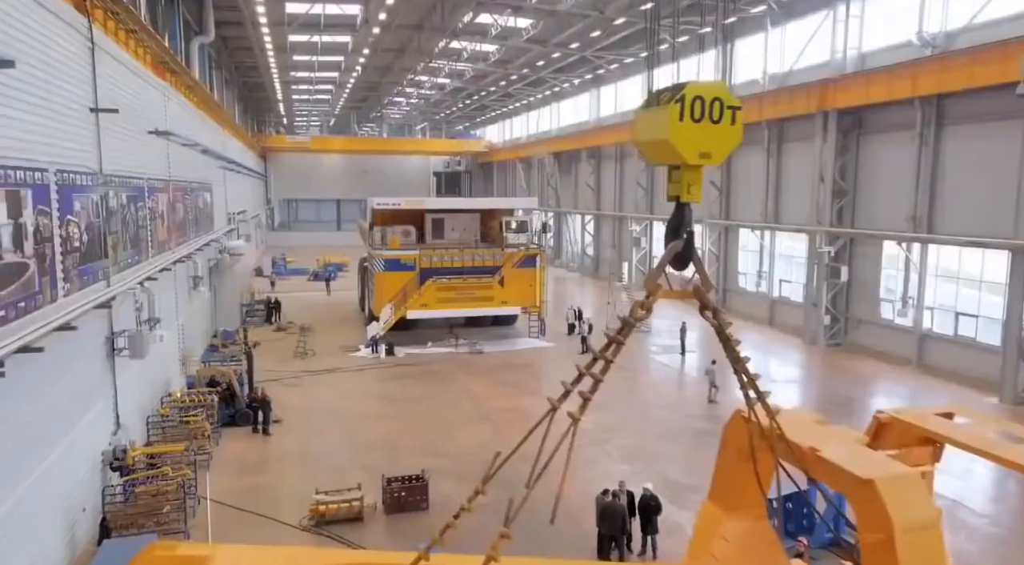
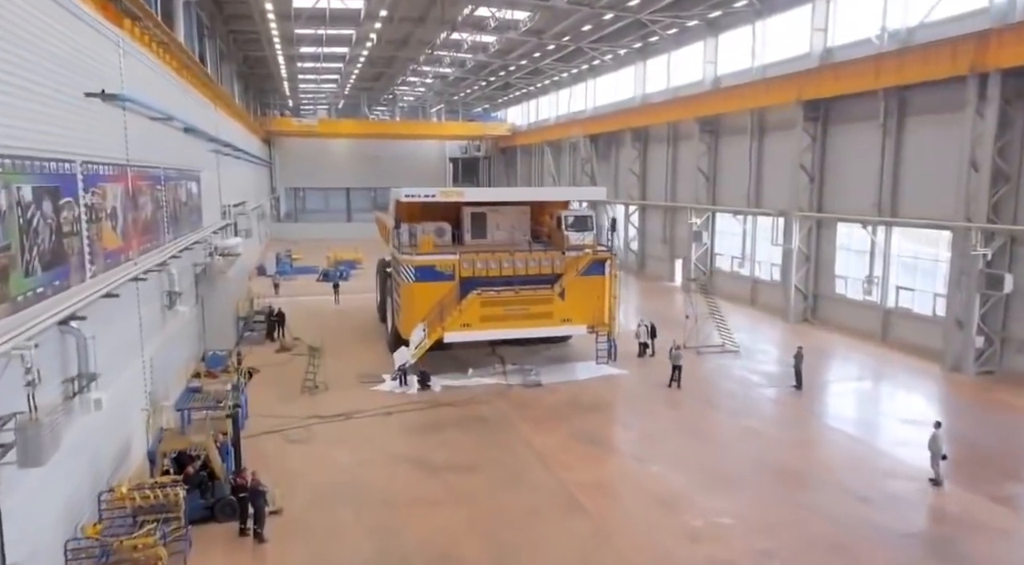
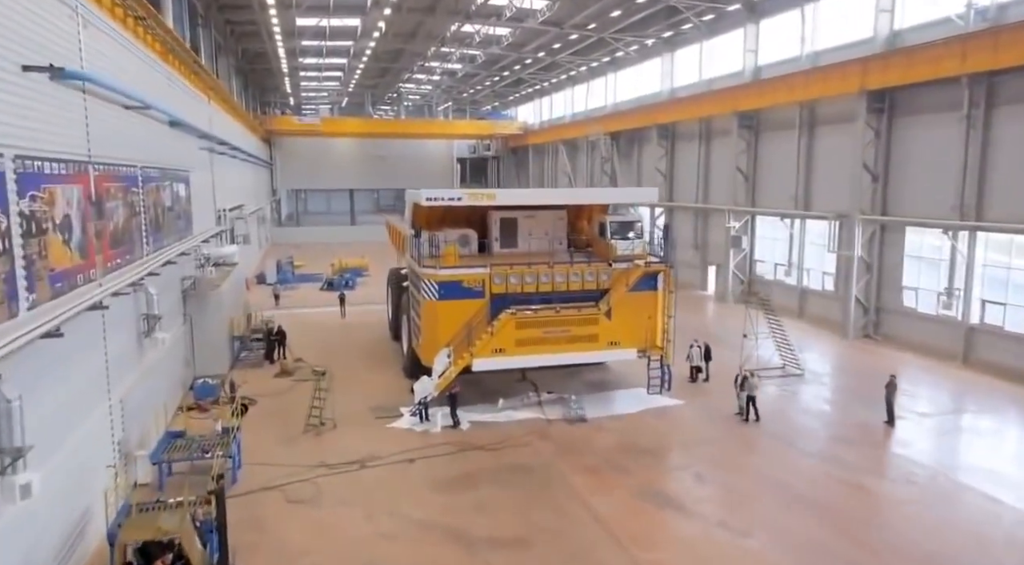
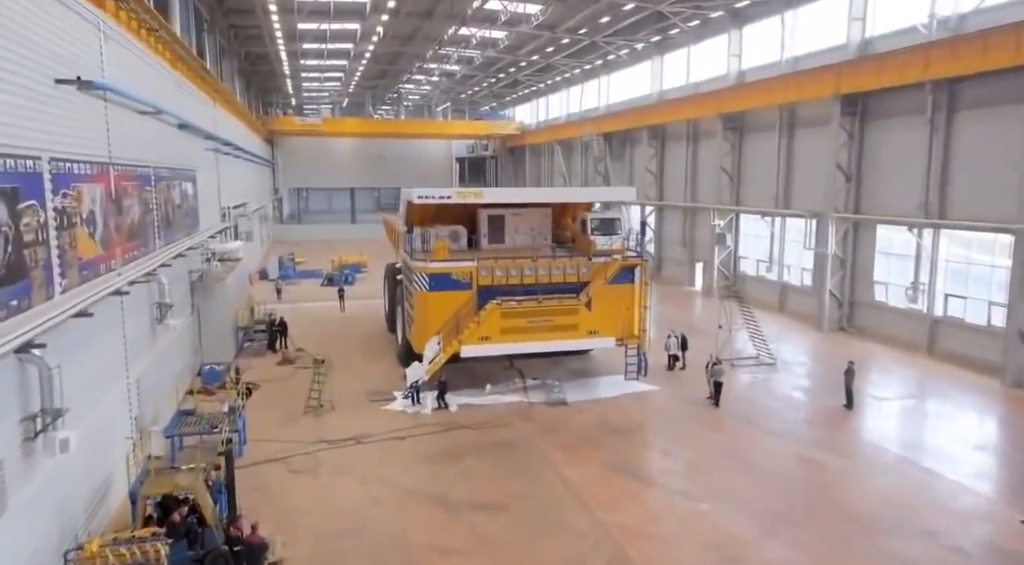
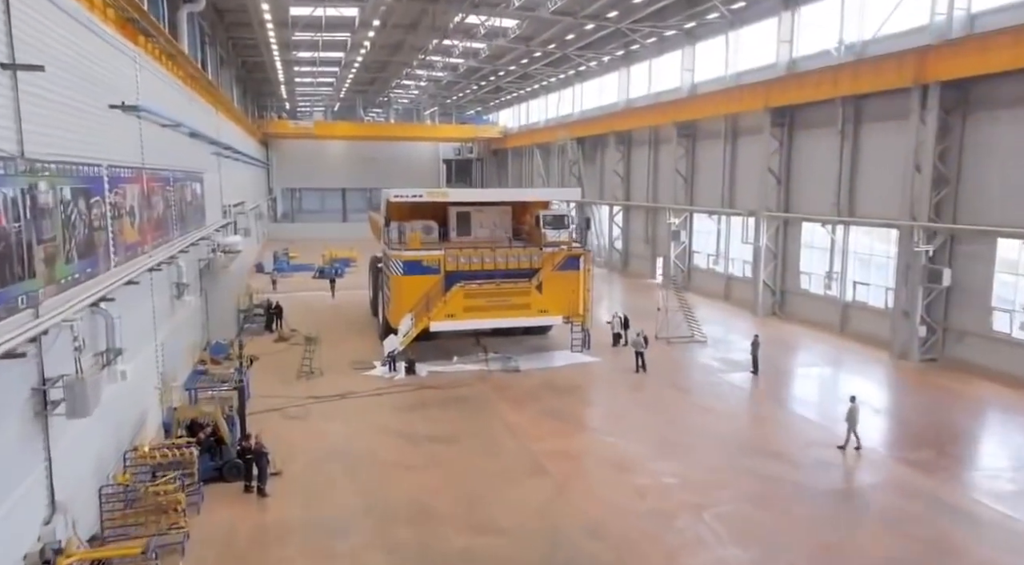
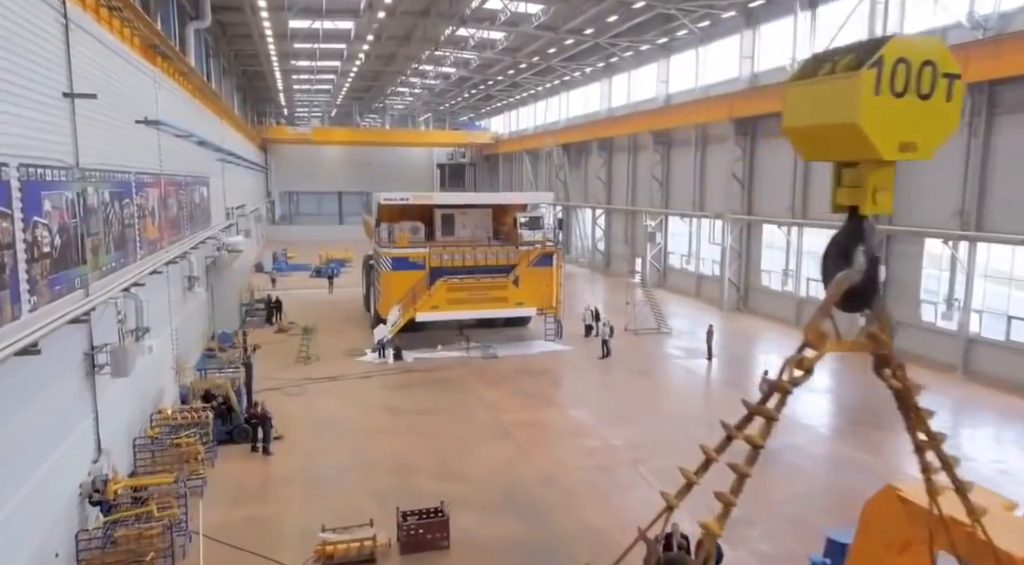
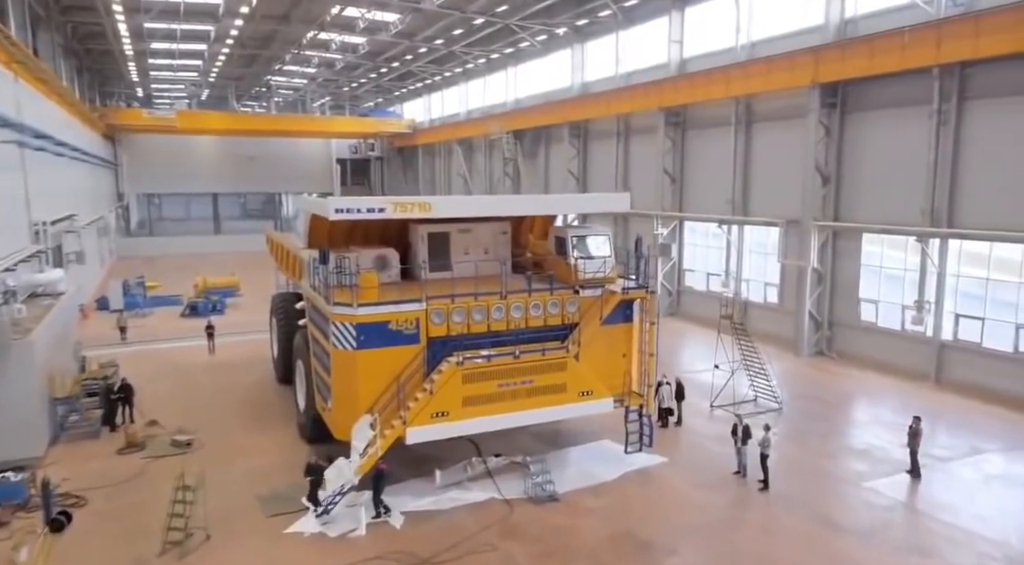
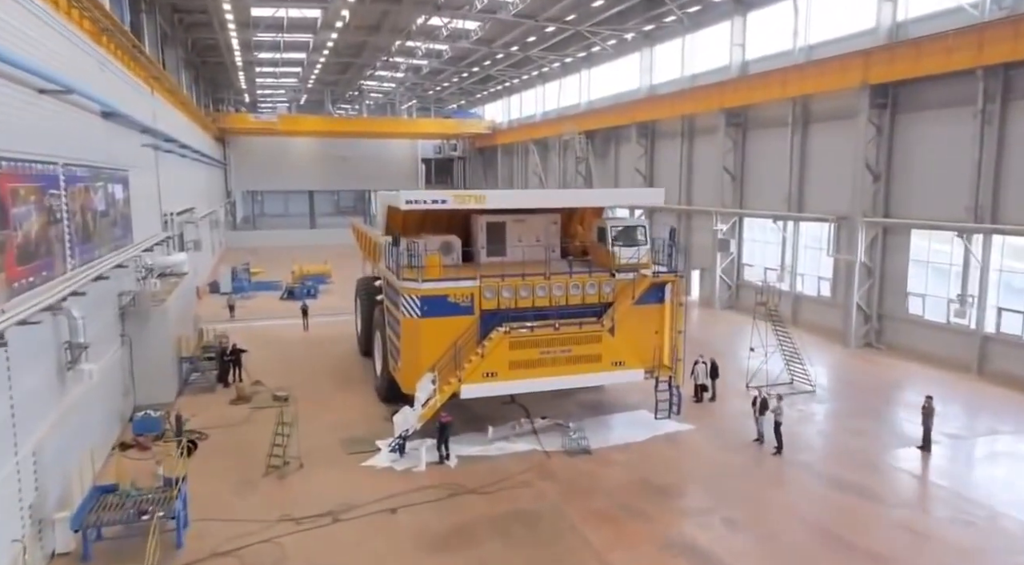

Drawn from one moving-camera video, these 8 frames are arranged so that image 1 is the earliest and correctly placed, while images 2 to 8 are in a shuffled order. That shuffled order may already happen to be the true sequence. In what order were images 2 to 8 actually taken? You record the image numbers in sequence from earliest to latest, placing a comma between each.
6, 5, 2, 4, 3, 8, 7
